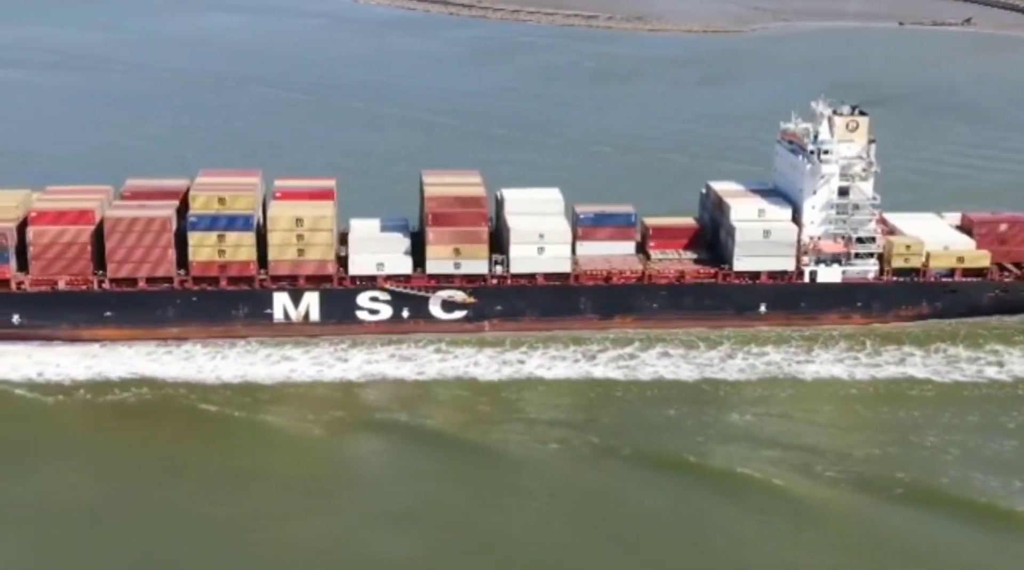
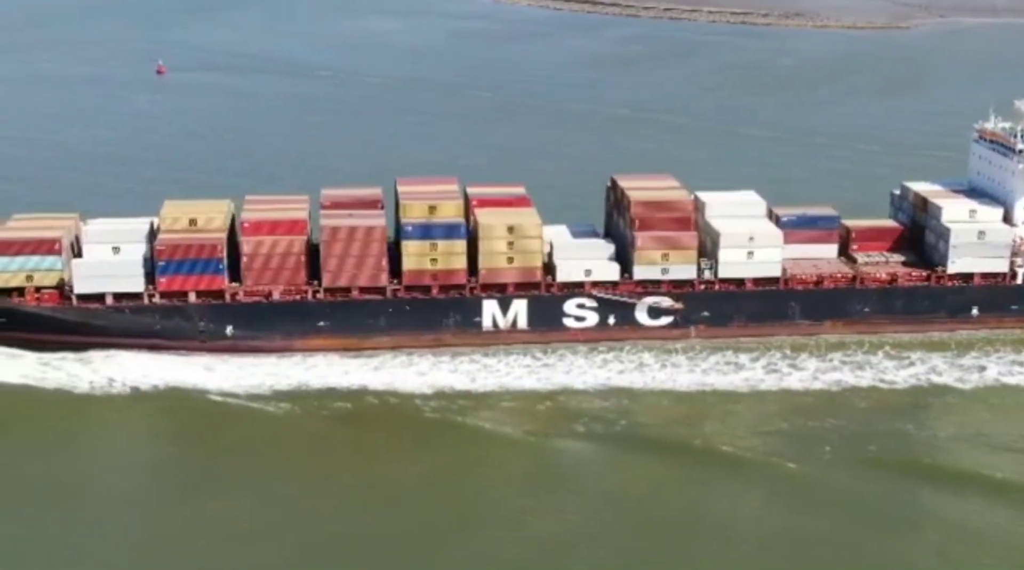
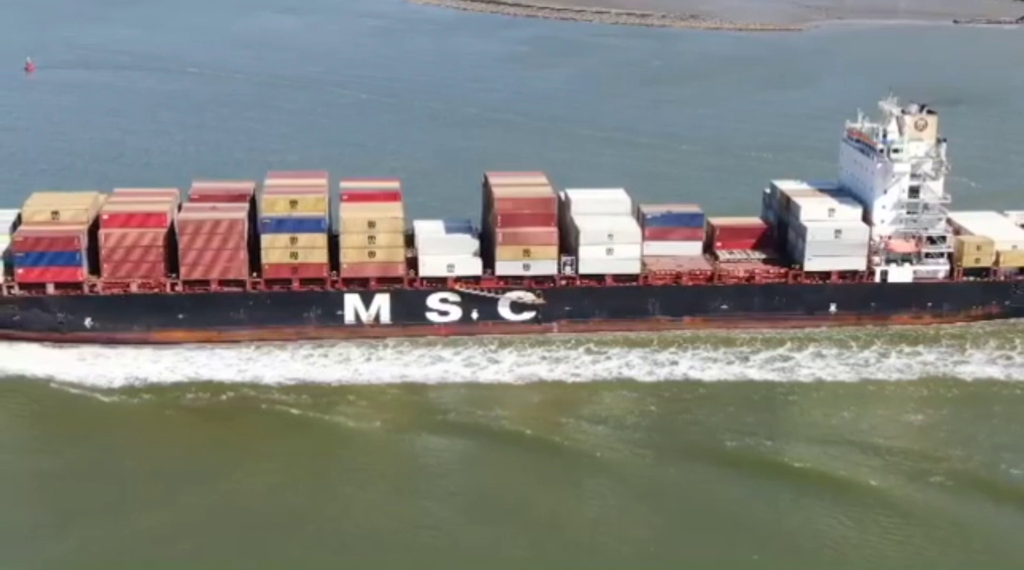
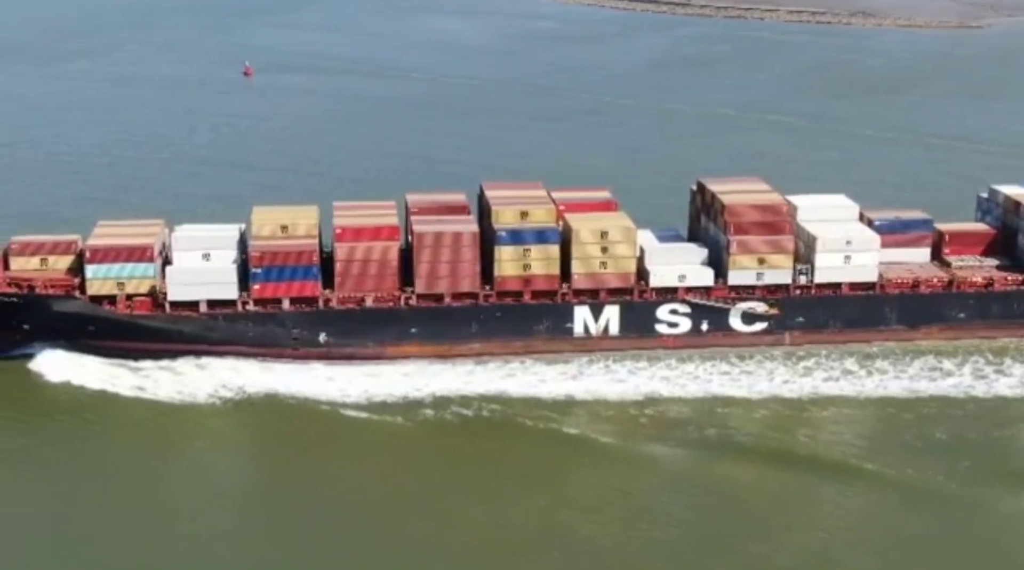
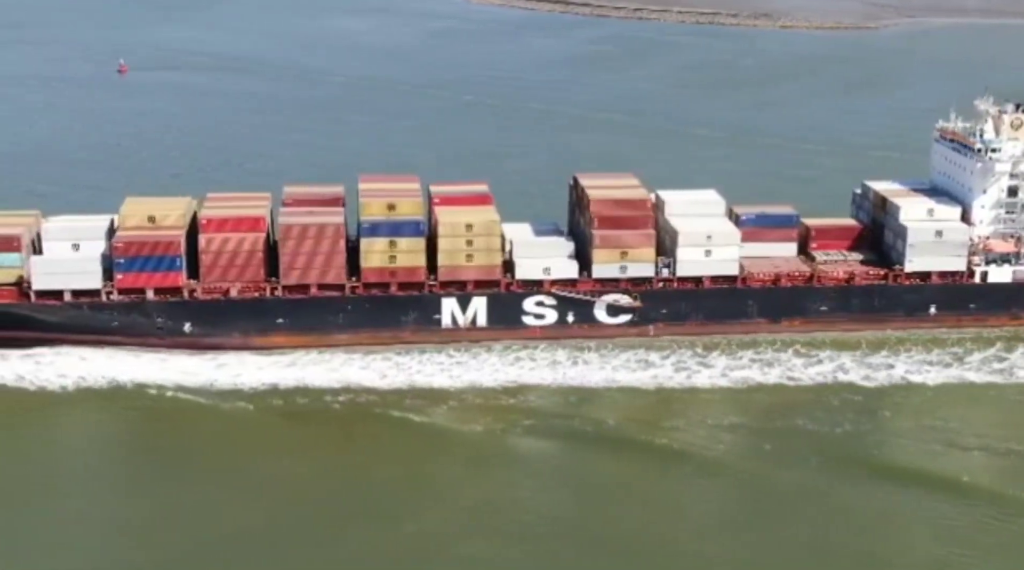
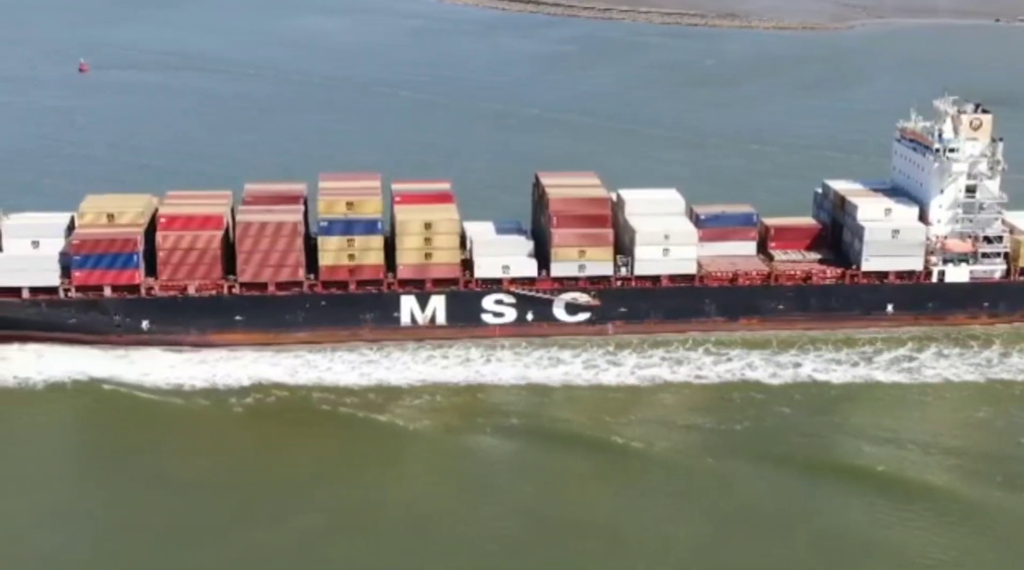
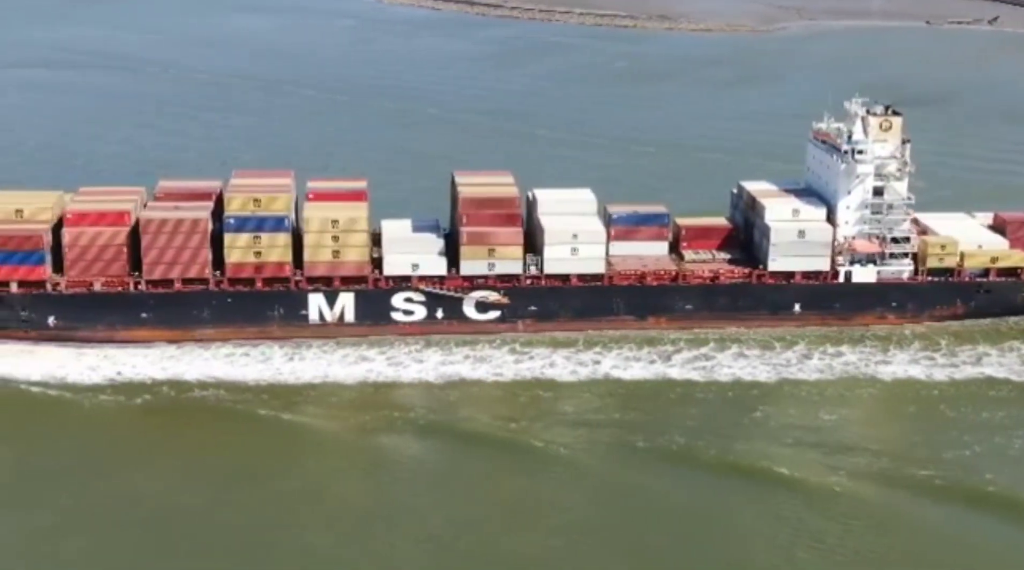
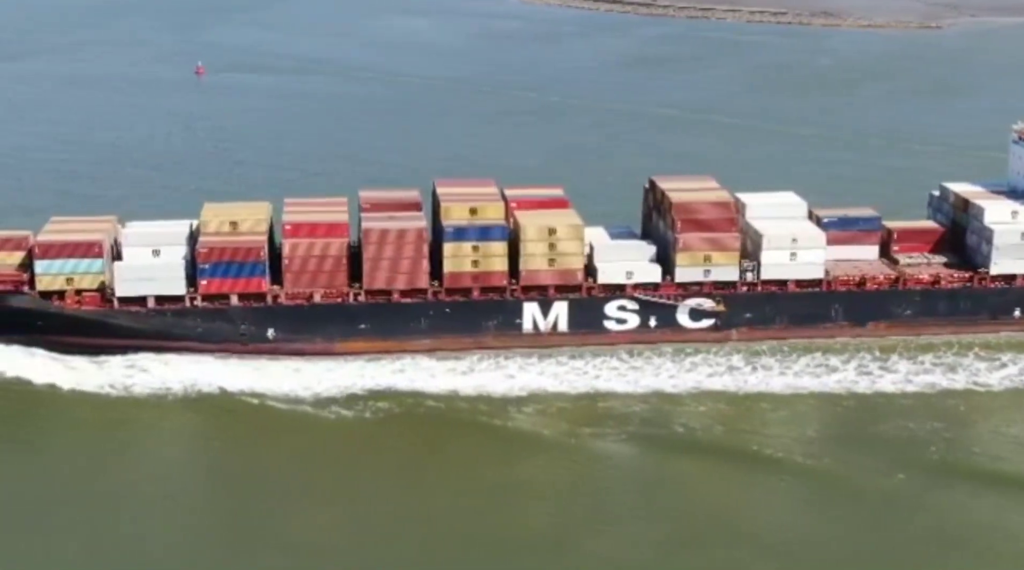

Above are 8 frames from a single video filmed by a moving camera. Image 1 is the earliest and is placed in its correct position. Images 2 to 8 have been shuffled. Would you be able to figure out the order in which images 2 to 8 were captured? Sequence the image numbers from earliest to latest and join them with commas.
7, 3, 6, 5, 2, 8, 4
